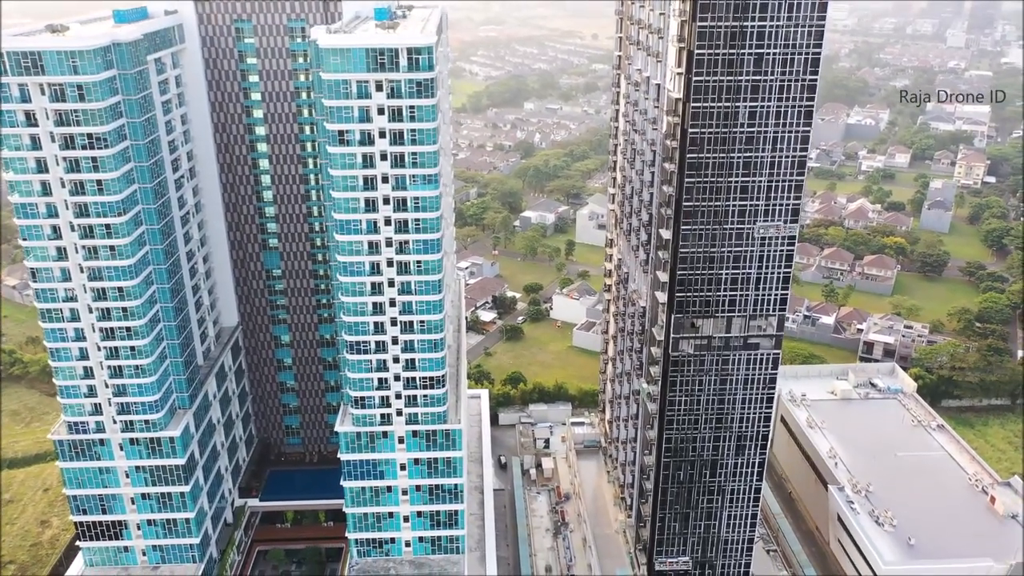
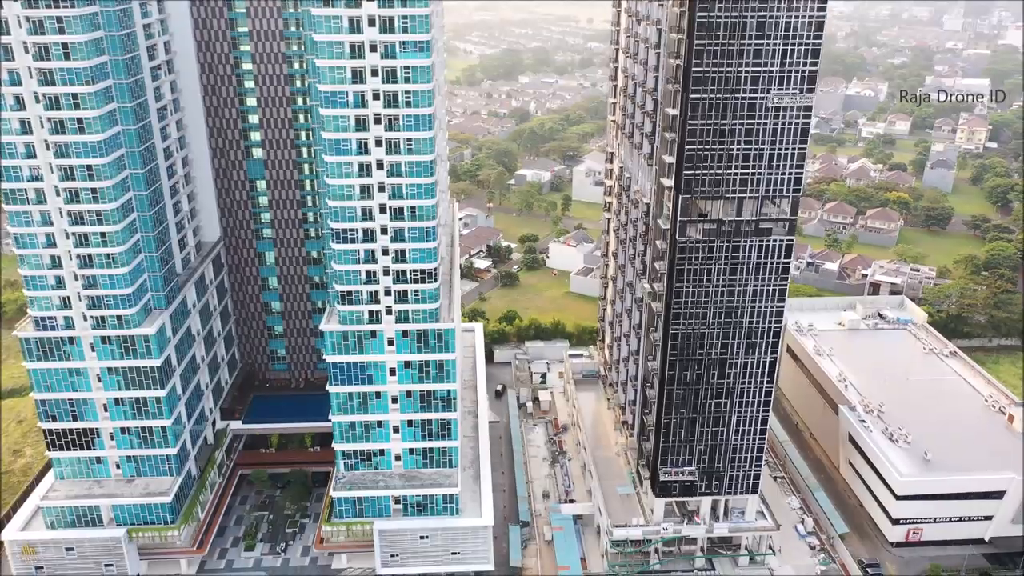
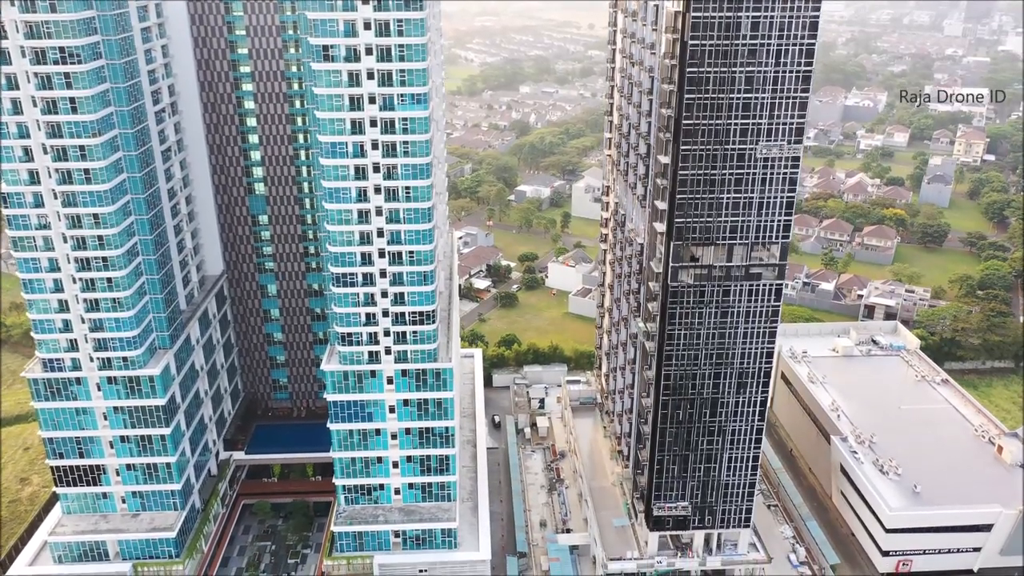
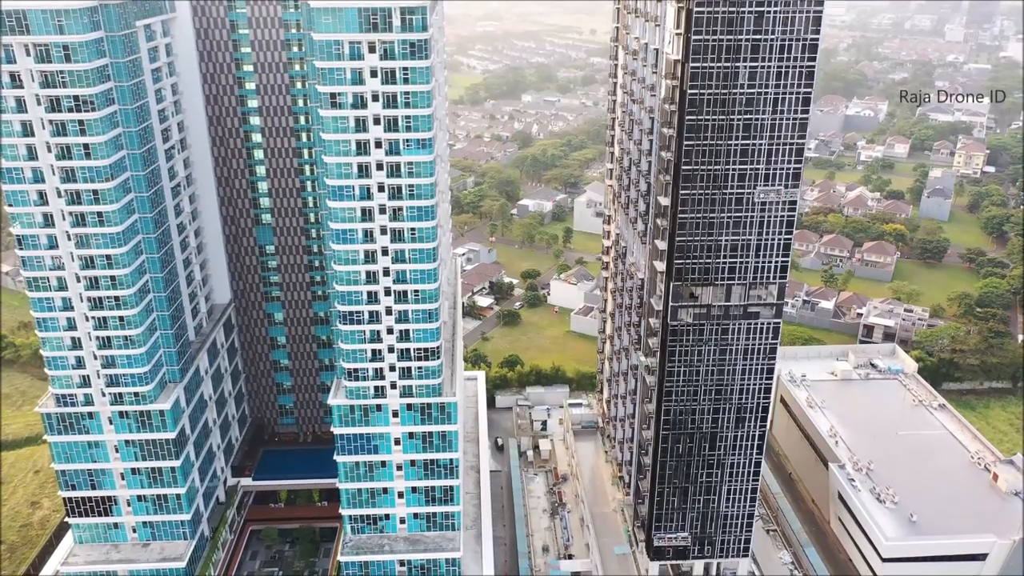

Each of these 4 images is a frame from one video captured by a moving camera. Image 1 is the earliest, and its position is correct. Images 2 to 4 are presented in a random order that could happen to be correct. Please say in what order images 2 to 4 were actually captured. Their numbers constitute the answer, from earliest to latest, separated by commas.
4, 3, 2
